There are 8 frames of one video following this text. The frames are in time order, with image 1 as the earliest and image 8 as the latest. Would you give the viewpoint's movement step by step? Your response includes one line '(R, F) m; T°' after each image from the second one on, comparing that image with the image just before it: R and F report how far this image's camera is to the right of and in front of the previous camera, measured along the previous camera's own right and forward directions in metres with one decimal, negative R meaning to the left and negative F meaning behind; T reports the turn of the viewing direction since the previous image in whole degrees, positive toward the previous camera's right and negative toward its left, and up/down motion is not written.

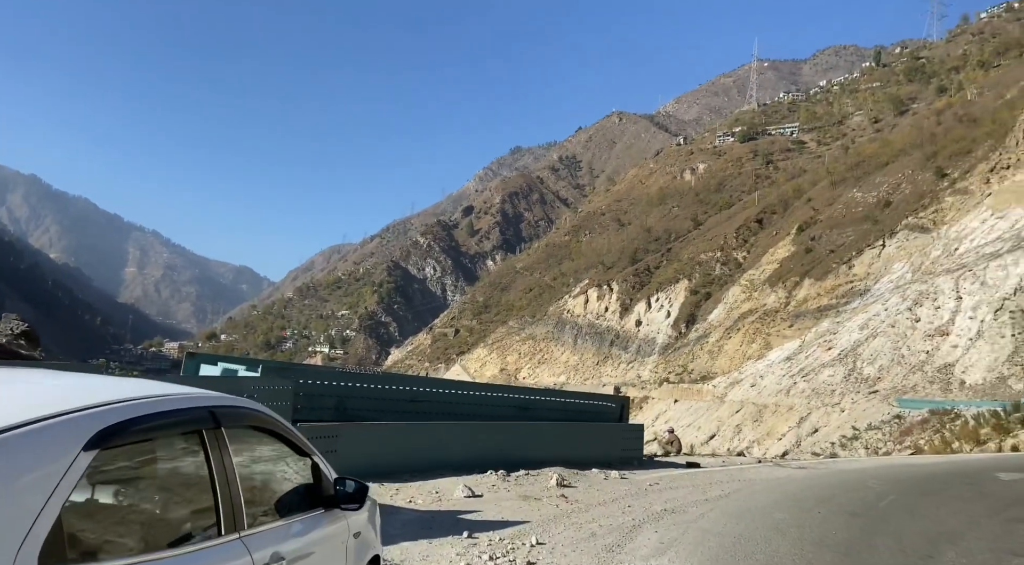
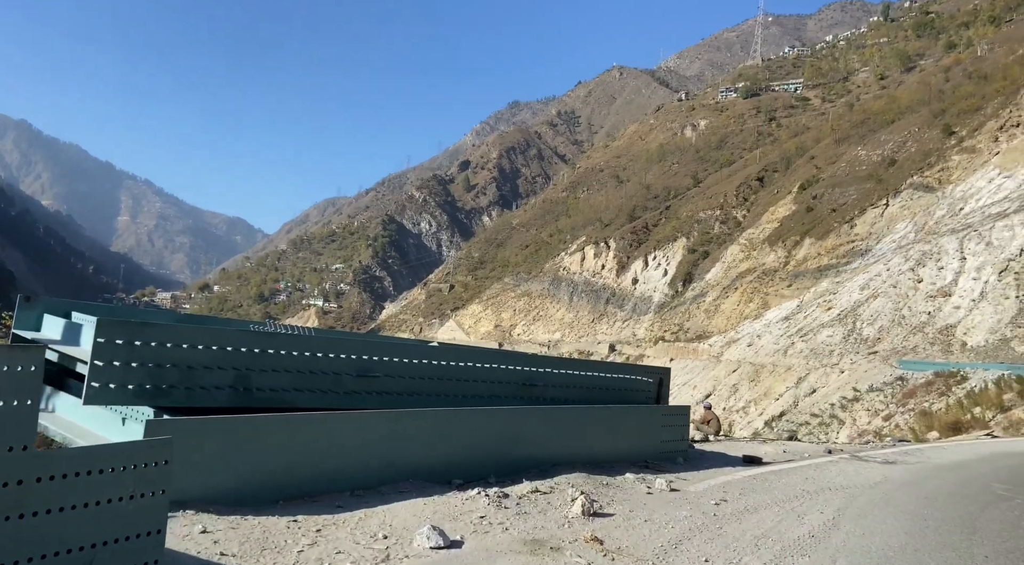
(0.0, +0.6) m; 0°
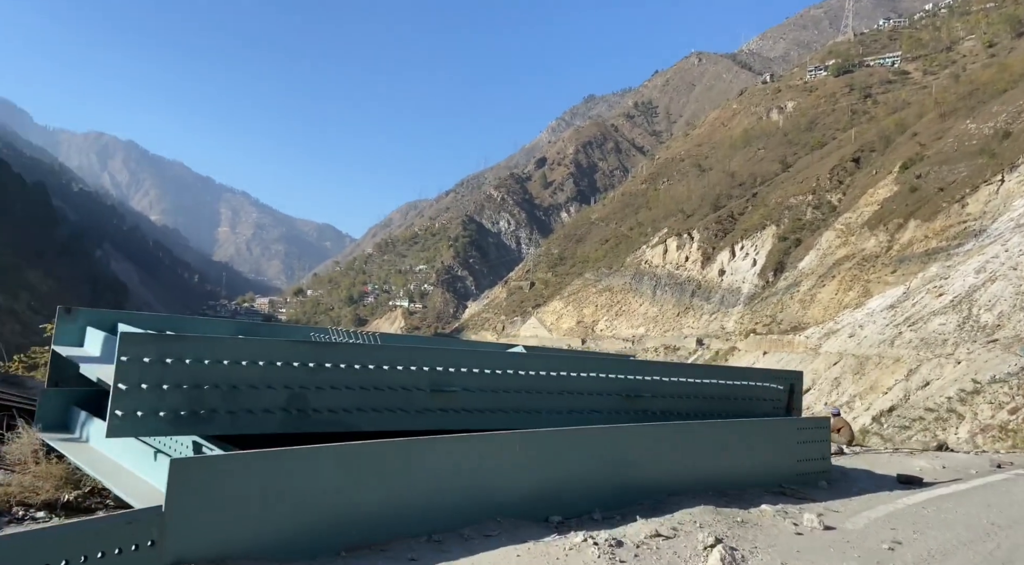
(-0.1, +0.9) m; -6°
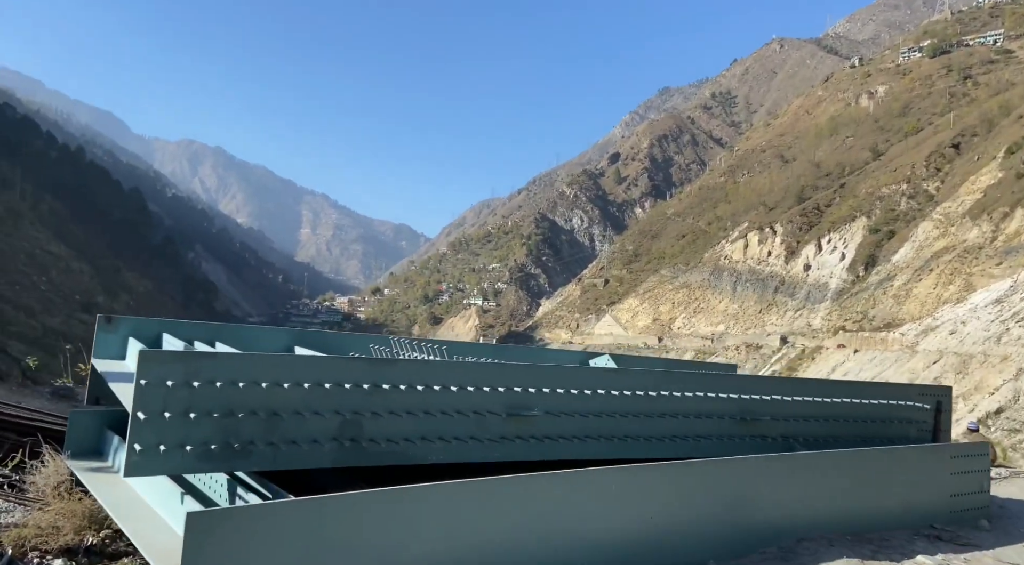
(-0.1, +0.8) m; -6°
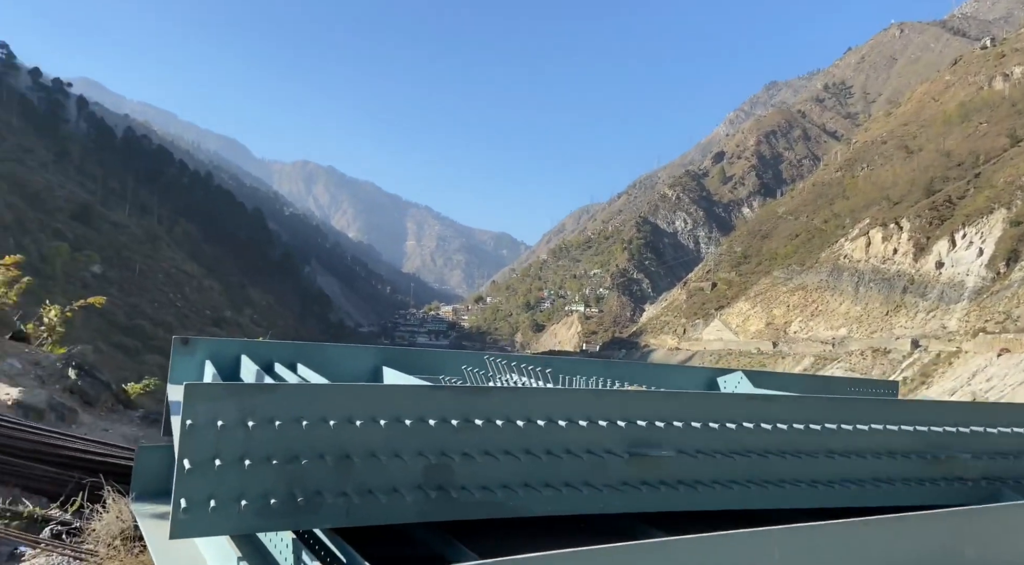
(-0.2, +1.1) m; -8°
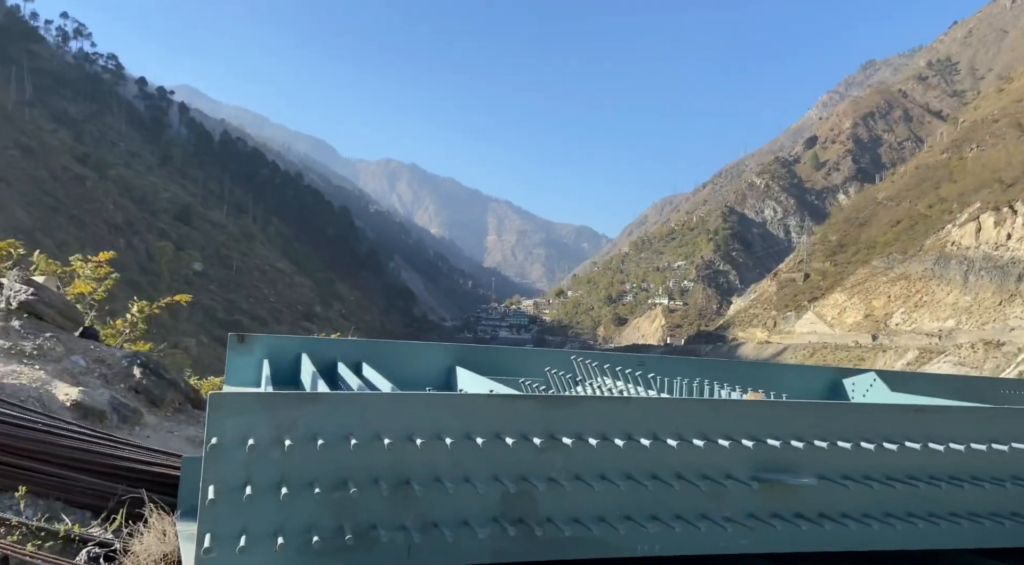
(-0.1, +0.9) m; -6°
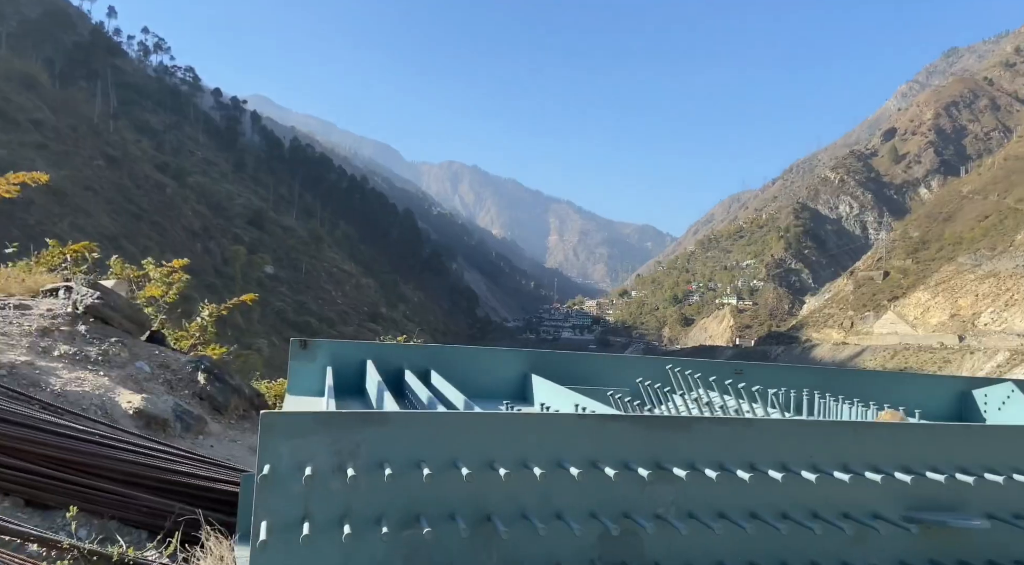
(-0.1, +0.5) m; -5°
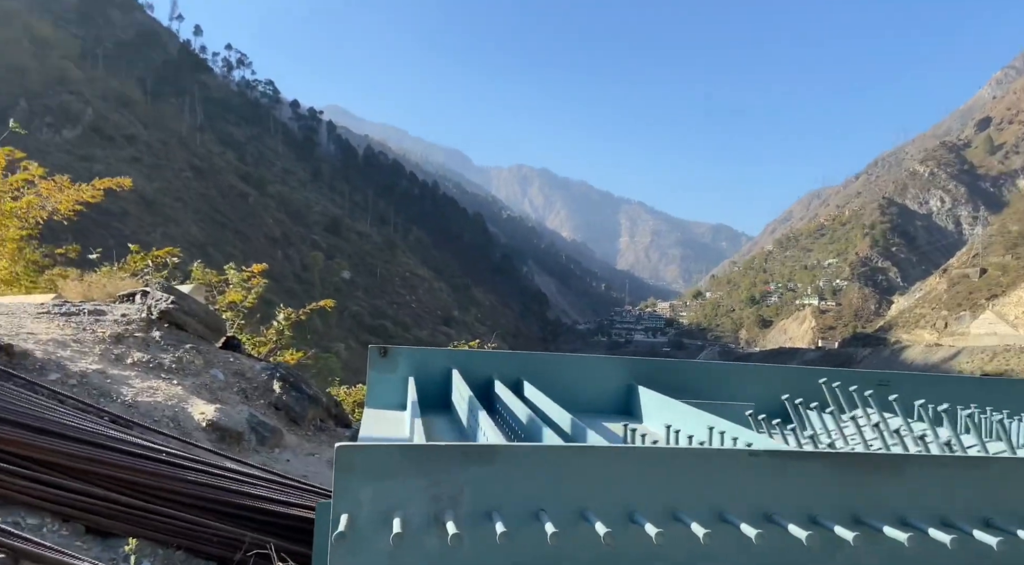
(-0.2, +0.7) m; -5°
